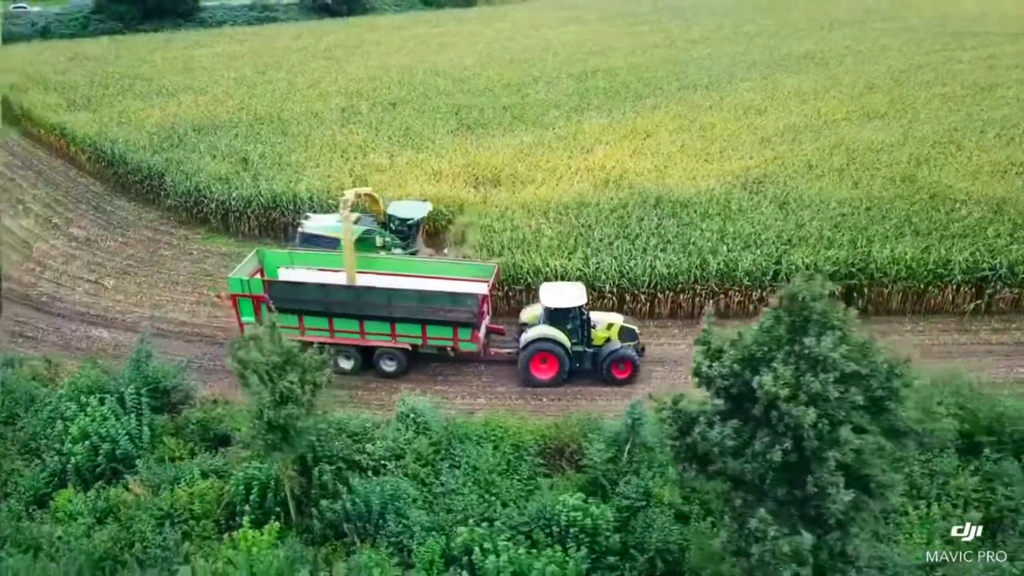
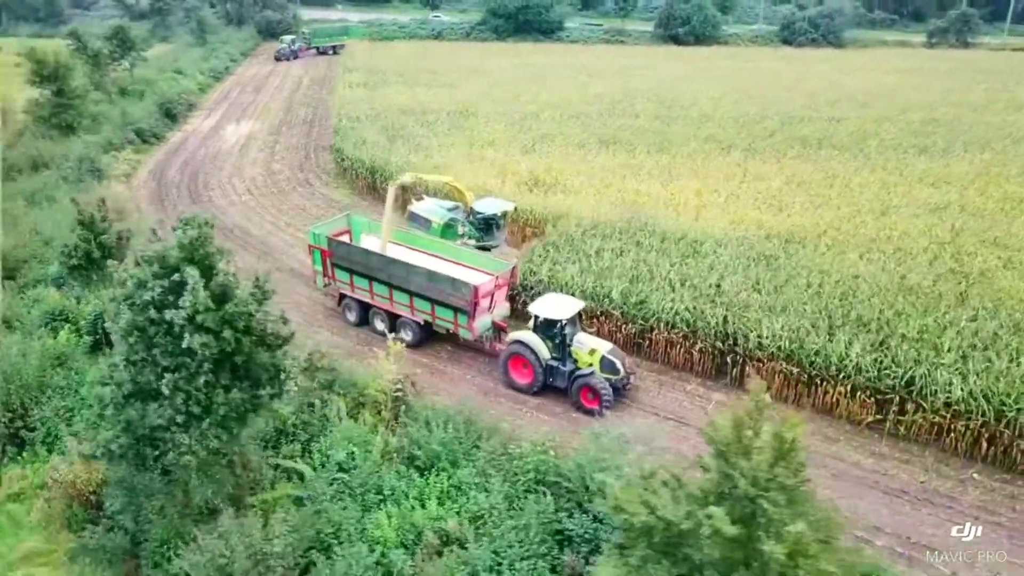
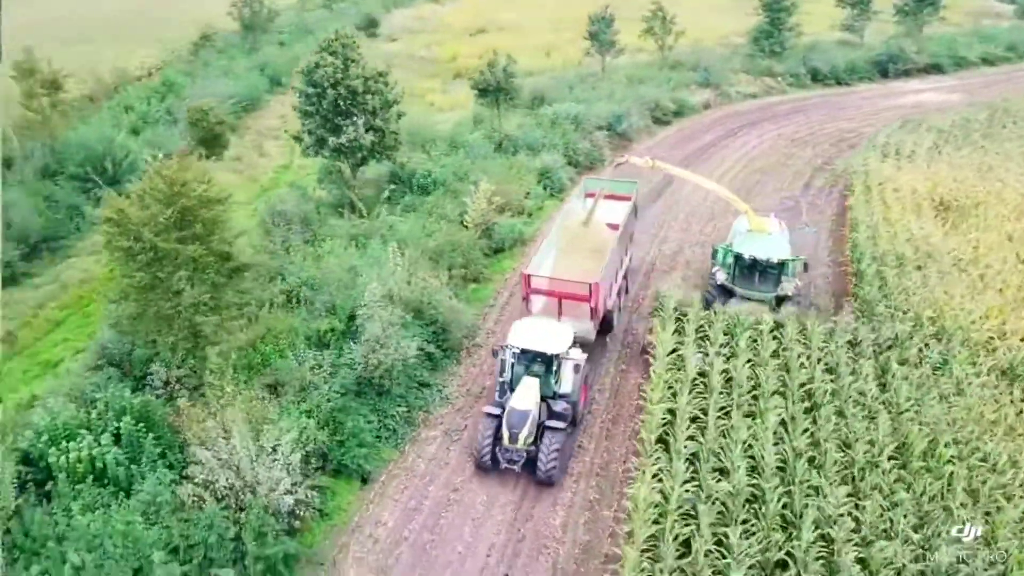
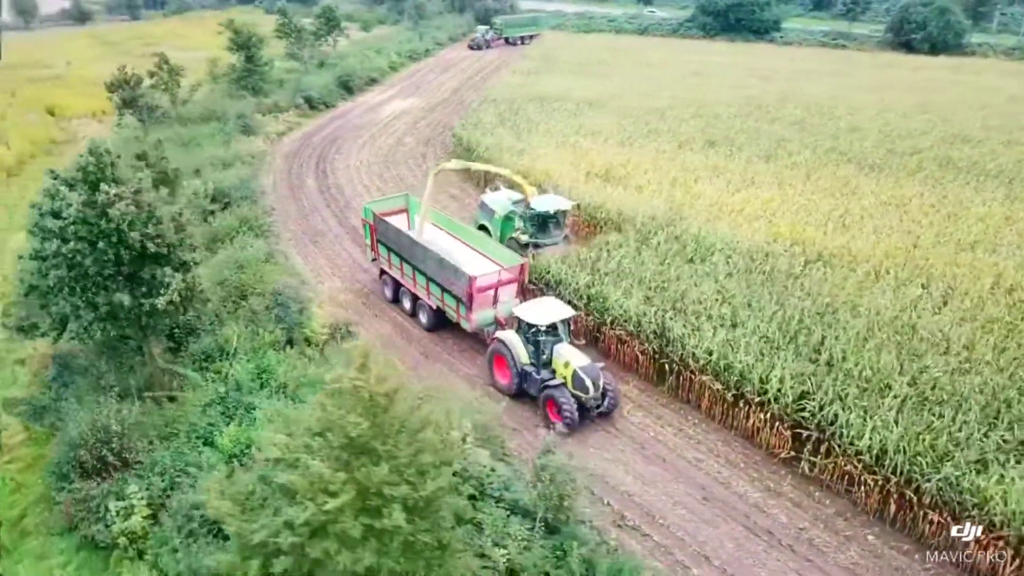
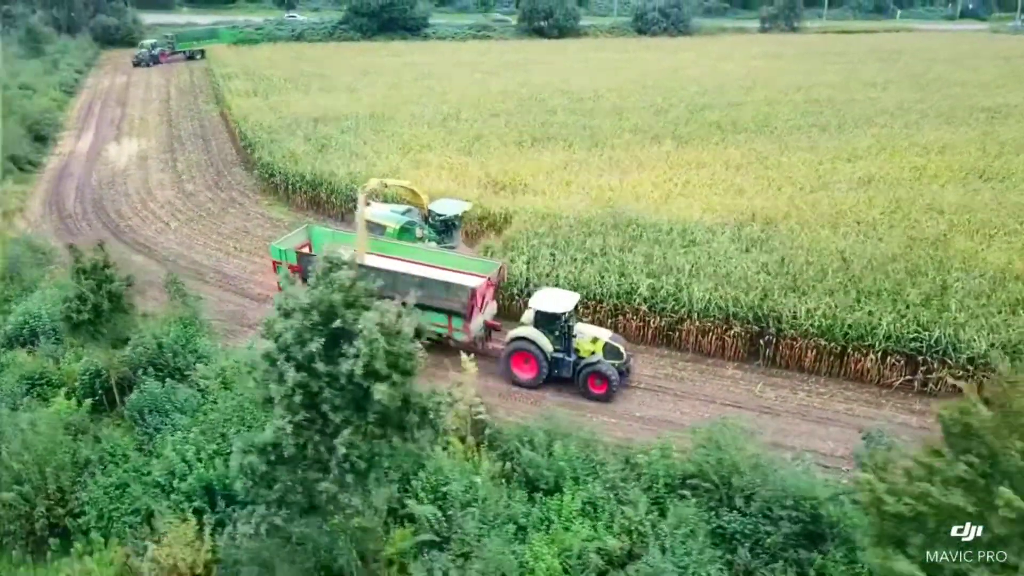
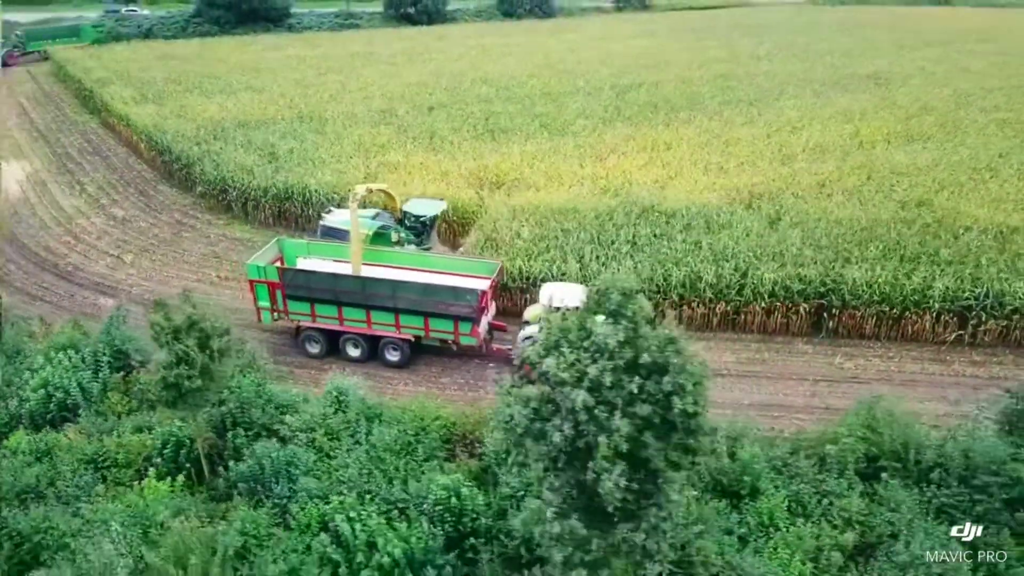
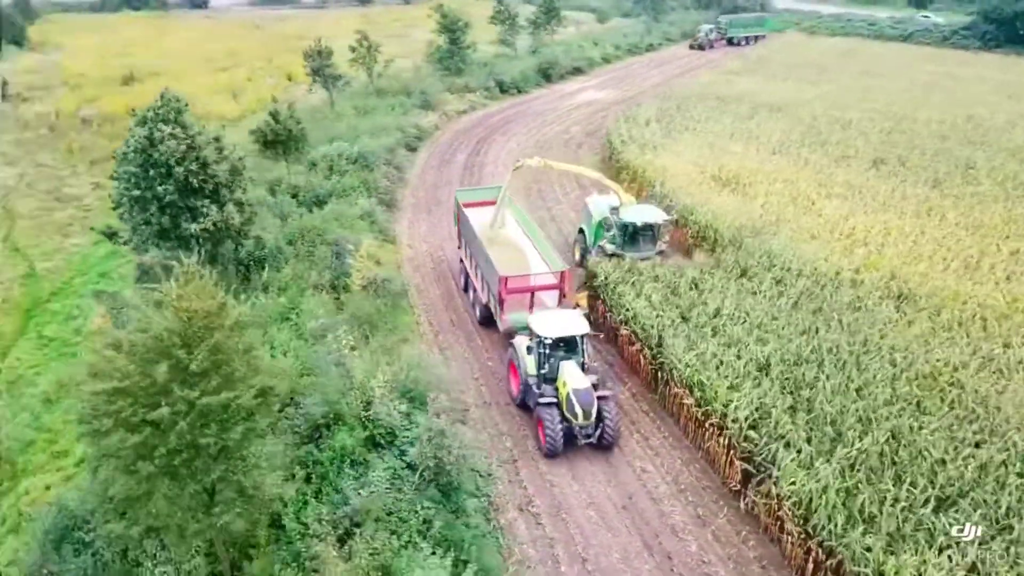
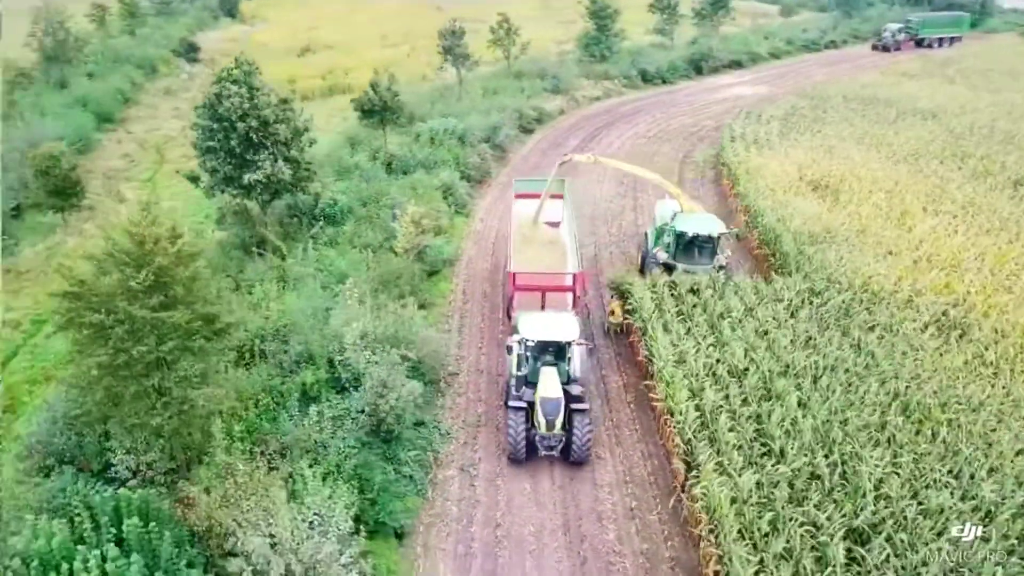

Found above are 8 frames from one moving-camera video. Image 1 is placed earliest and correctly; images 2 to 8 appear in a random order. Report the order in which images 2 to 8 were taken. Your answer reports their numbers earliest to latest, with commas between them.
6, 5, 2, 4, 7, 8, 3
